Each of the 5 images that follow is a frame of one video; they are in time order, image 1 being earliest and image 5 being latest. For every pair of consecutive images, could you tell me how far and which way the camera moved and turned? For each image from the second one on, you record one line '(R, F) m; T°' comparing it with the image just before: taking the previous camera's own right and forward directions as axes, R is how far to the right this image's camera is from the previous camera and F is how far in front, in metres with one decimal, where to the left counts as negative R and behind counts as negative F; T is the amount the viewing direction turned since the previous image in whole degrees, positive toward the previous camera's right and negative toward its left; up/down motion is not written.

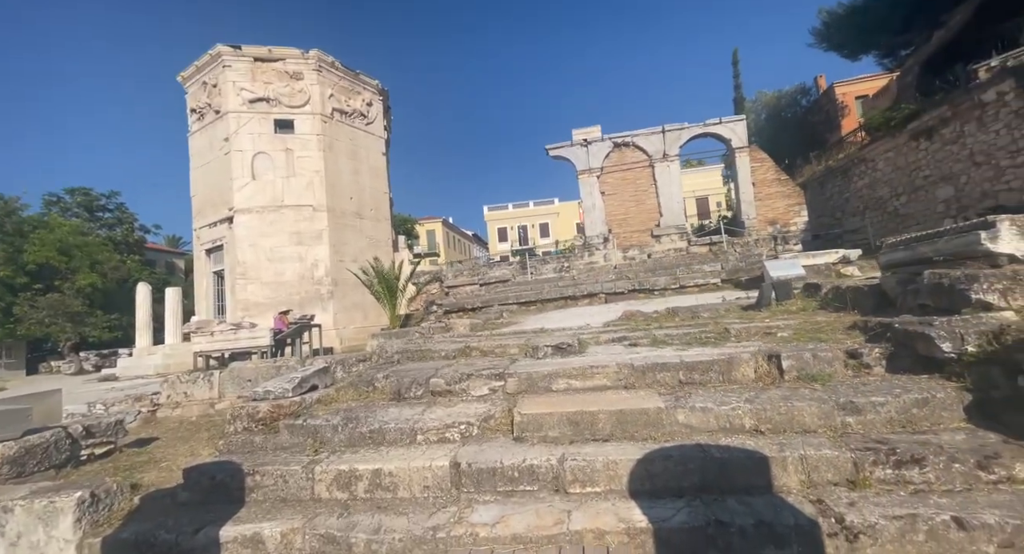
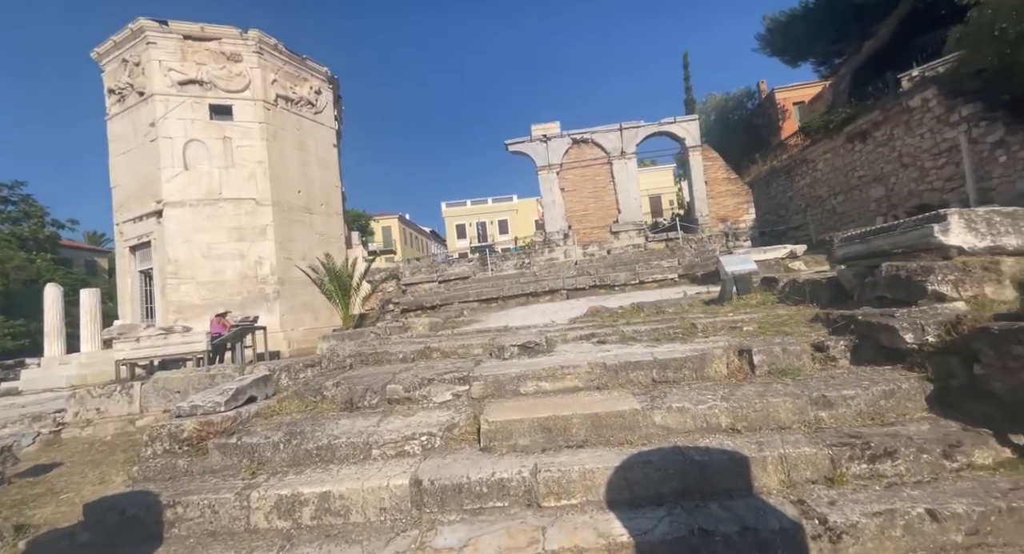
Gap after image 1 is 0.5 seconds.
(0.0, +0.2) m; +6°
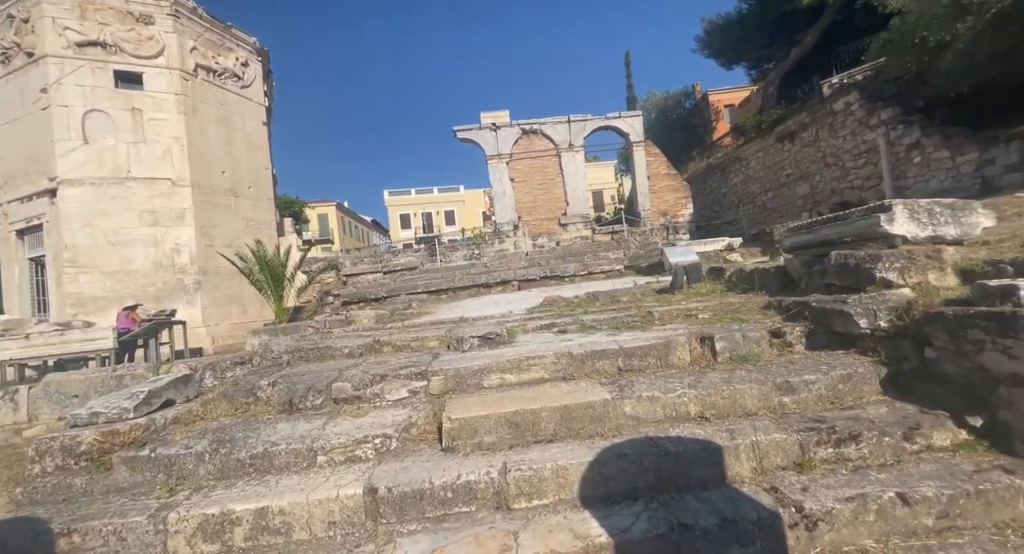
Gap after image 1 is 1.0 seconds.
(-0.1, +0.2) m; +7°
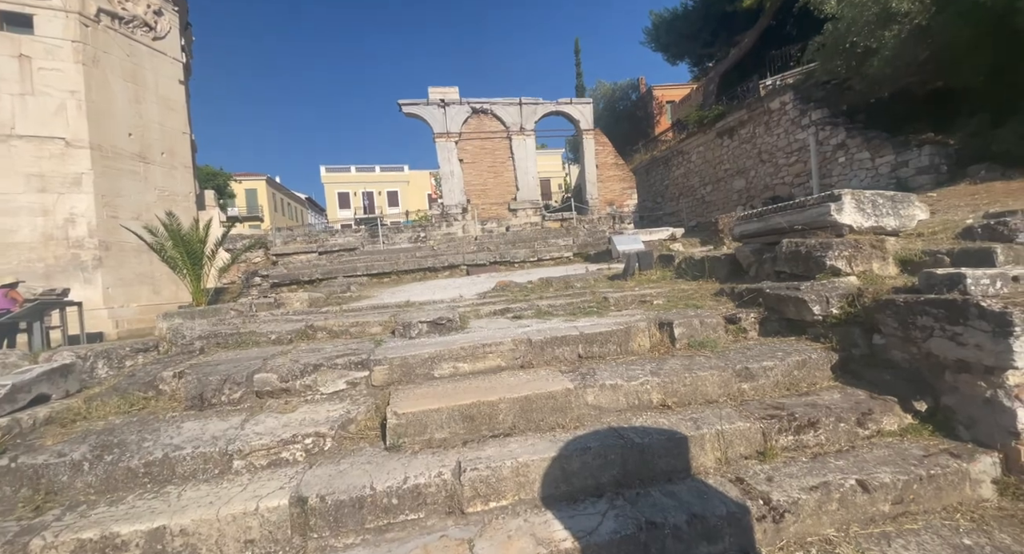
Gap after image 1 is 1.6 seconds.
(-0.1, +0.2) m; +7°
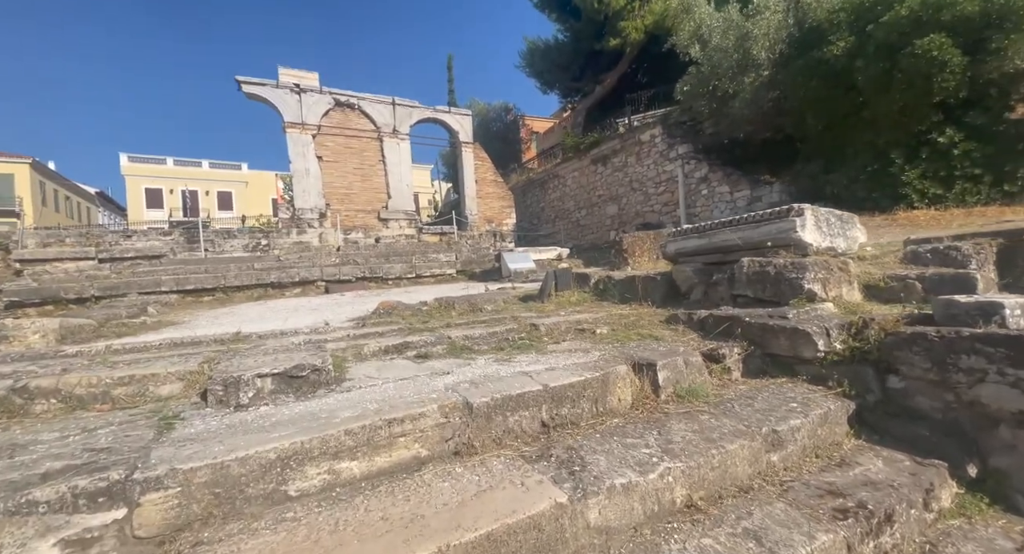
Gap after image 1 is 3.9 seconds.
(-0.2, +1.1) m; +18°
